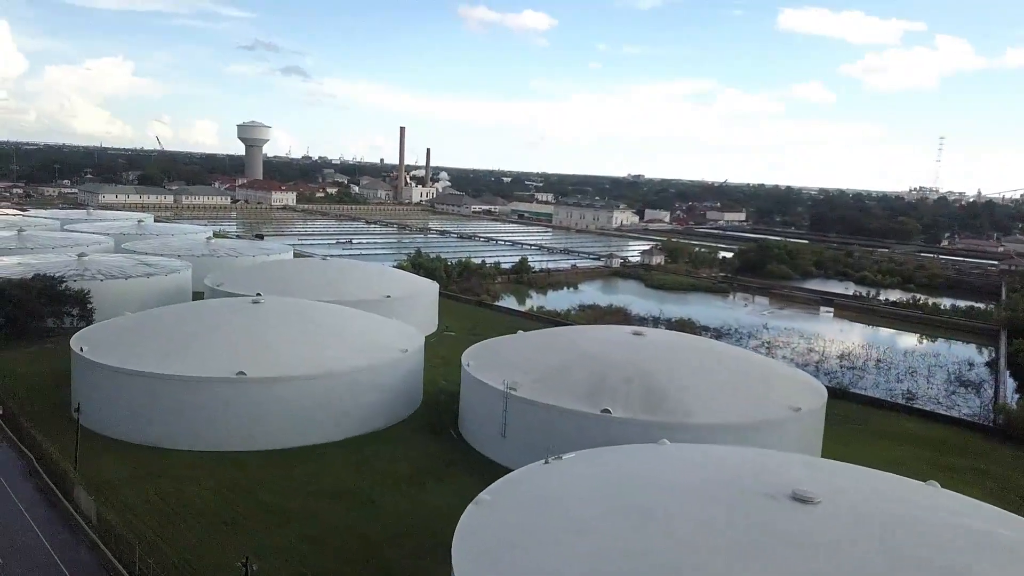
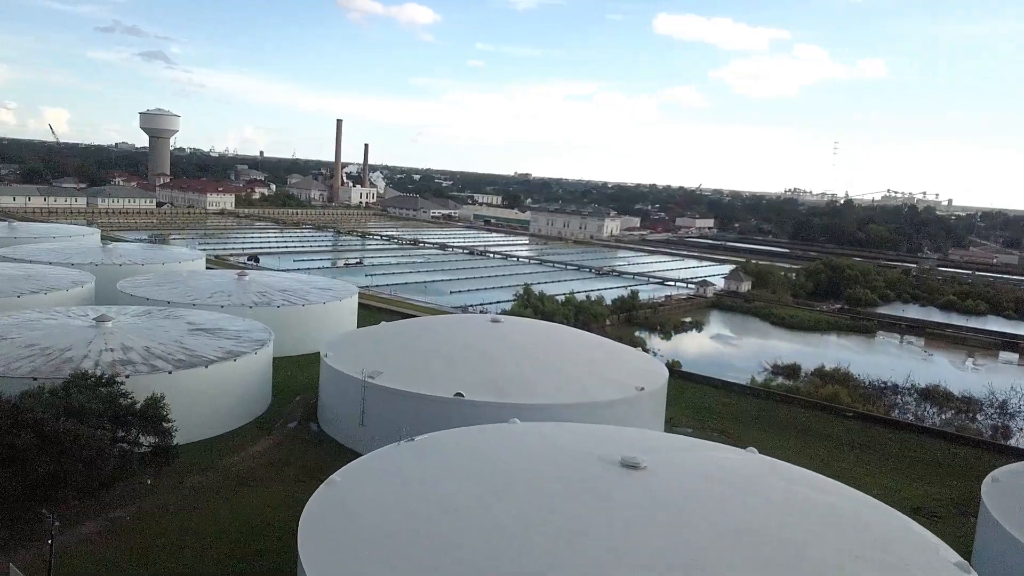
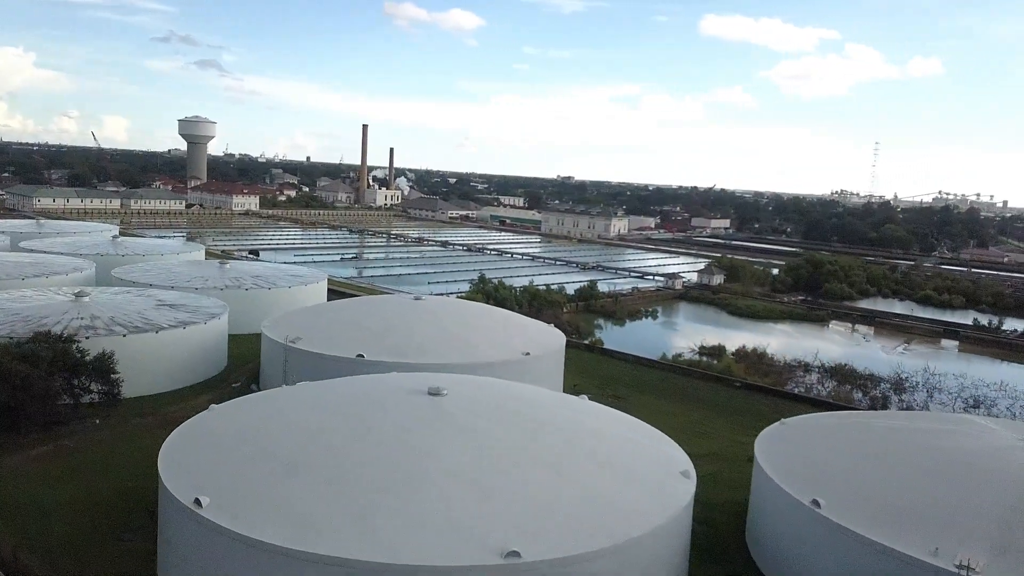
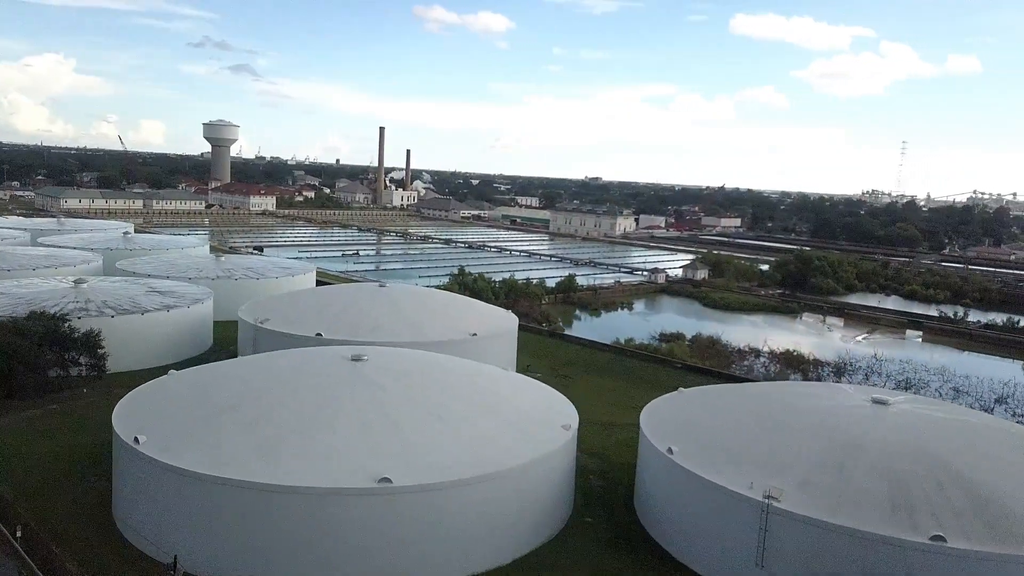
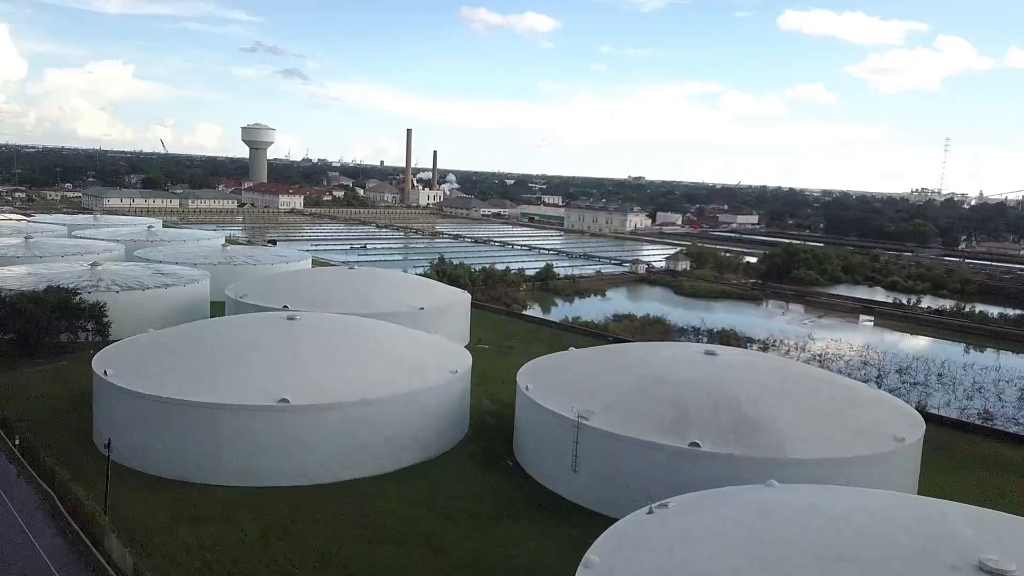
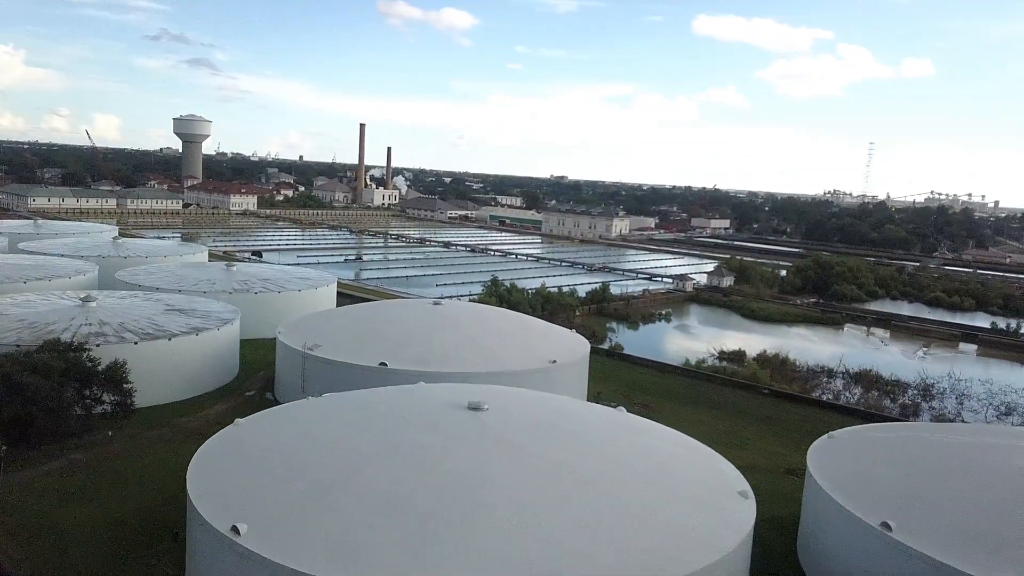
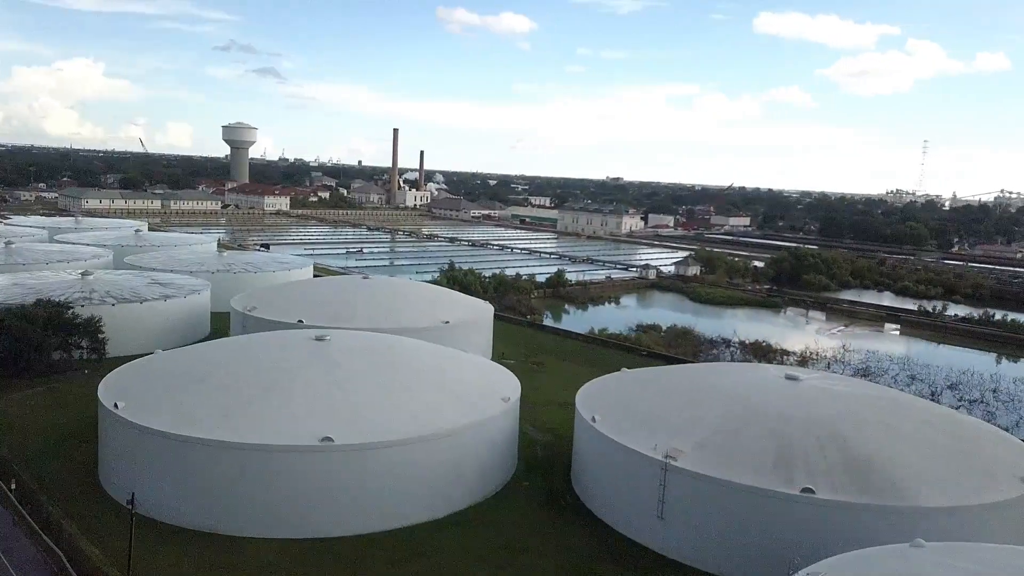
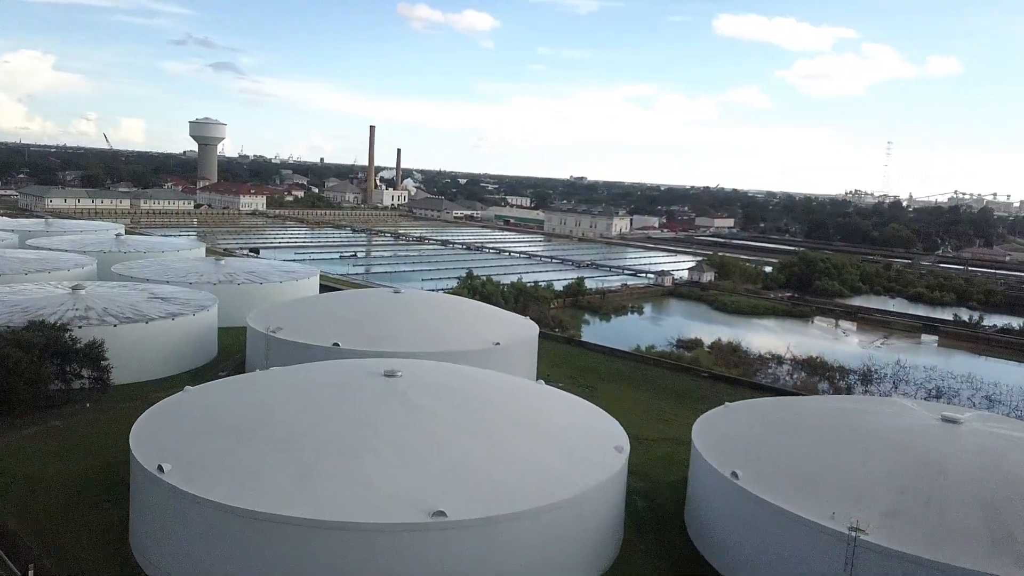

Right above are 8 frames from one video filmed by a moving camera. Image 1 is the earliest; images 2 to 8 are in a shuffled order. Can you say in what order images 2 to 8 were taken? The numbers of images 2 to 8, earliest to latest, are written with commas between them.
5, 7, 4, 8, 3, 6, 2
